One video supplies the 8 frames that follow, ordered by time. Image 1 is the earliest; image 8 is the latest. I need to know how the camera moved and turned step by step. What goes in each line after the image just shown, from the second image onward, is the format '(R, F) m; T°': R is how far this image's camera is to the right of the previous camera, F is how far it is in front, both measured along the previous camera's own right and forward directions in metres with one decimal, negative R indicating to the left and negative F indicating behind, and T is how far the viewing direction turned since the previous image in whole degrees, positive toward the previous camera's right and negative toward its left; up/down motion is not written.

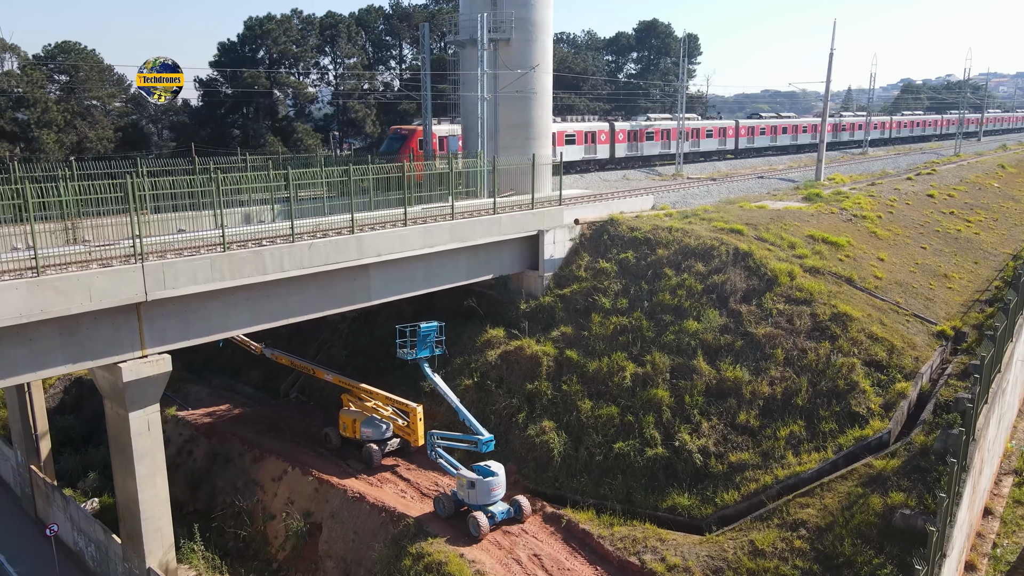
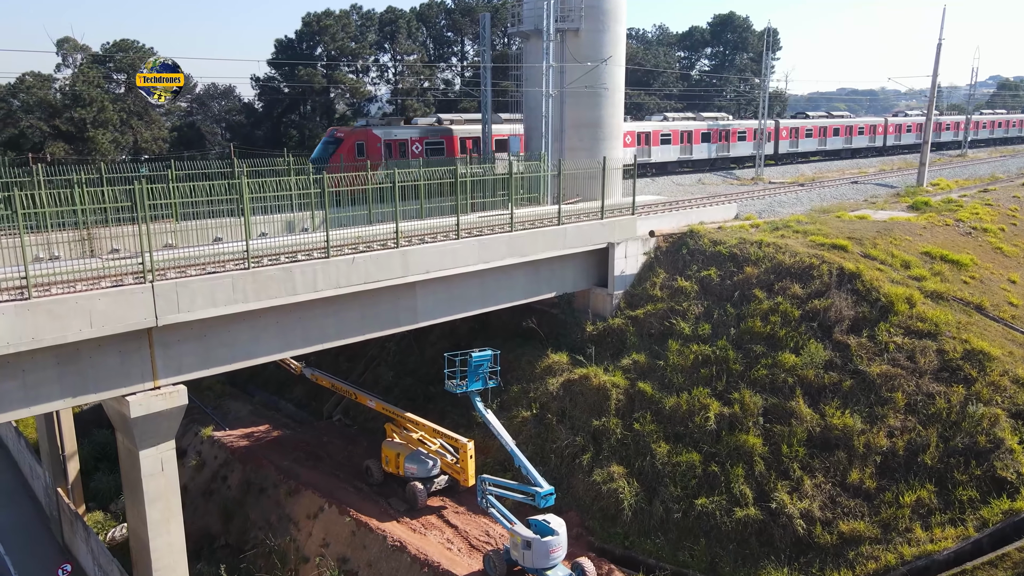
(-0.1, +2.1) m; -5°
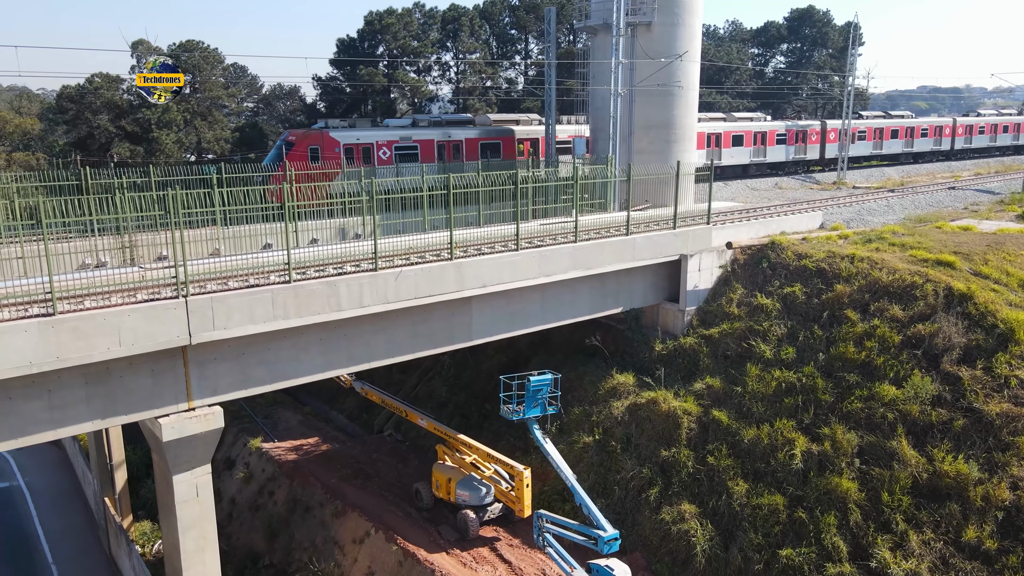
(-0.1, +1.2) m; -5°
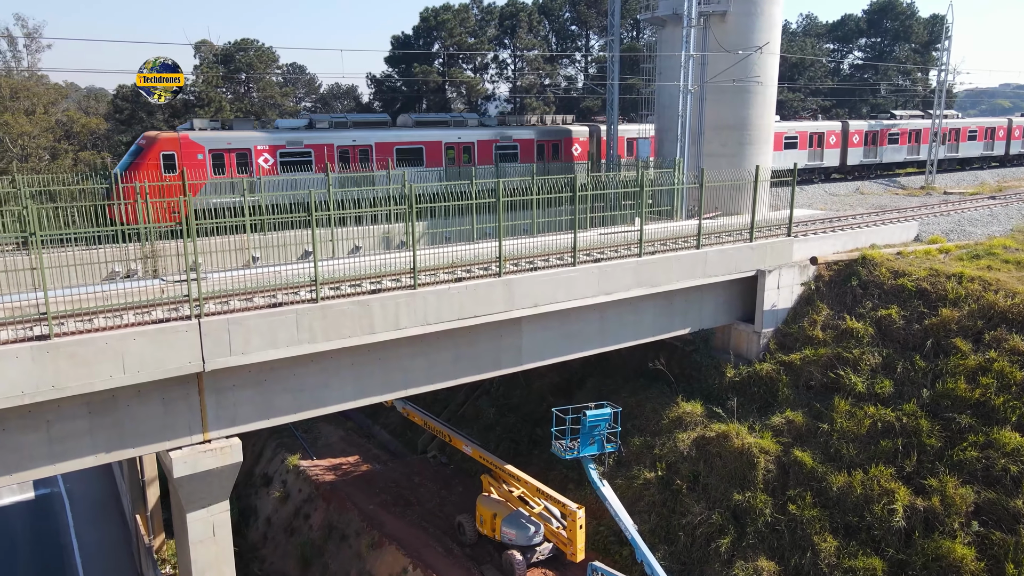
(0.0, +1.4) m; -4°
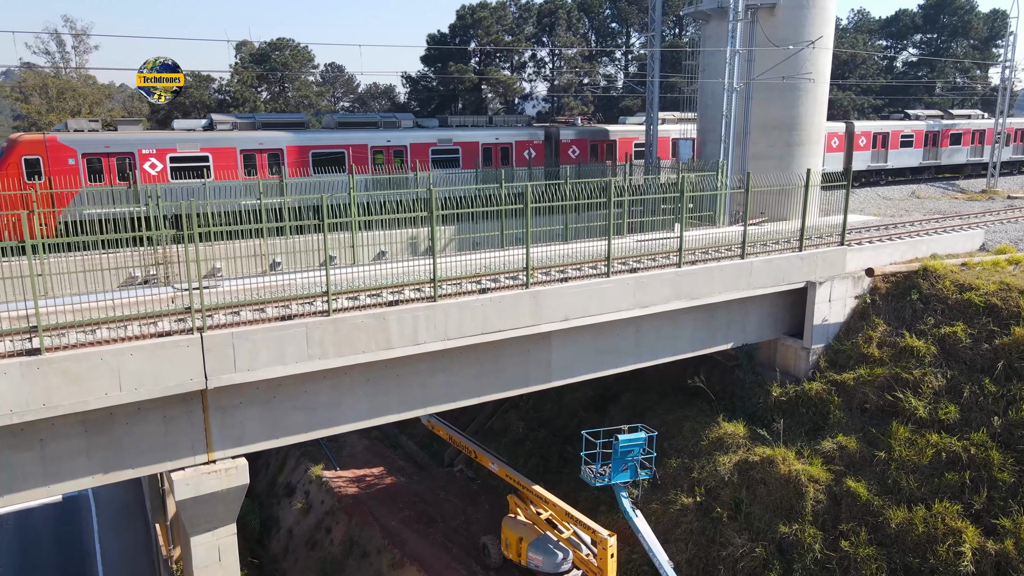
(+0.1, +0.8) m; -3°
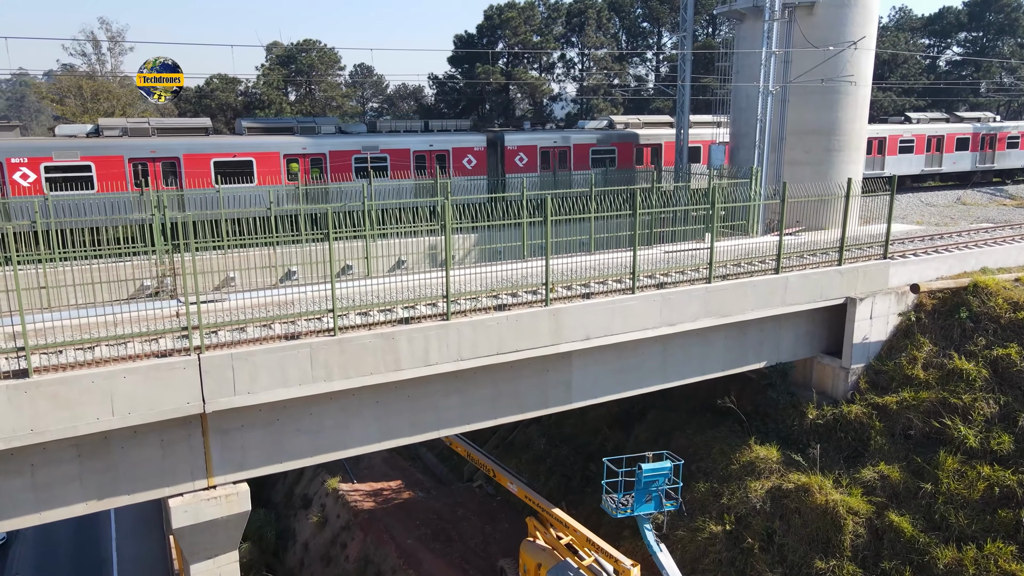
(+0.1, +0.6) m; -2°
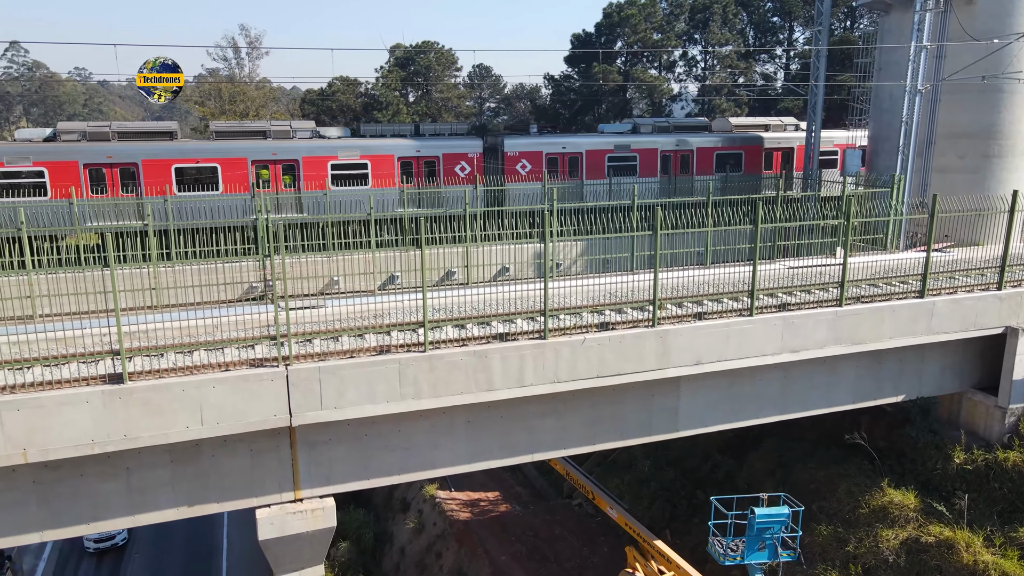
(+0.1, +0.6) m; -9°
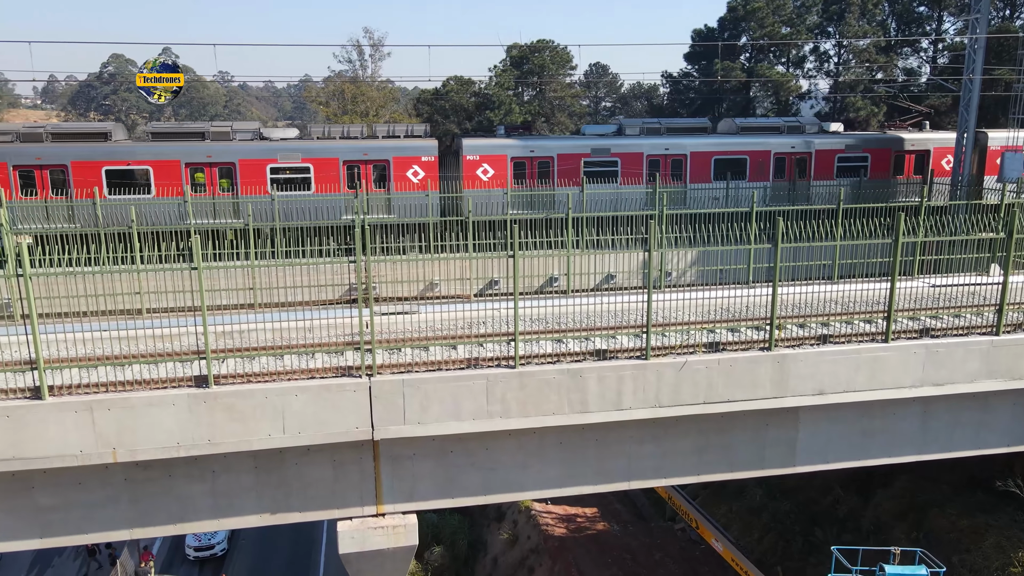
(+0.1, +0.6) m; -9°
